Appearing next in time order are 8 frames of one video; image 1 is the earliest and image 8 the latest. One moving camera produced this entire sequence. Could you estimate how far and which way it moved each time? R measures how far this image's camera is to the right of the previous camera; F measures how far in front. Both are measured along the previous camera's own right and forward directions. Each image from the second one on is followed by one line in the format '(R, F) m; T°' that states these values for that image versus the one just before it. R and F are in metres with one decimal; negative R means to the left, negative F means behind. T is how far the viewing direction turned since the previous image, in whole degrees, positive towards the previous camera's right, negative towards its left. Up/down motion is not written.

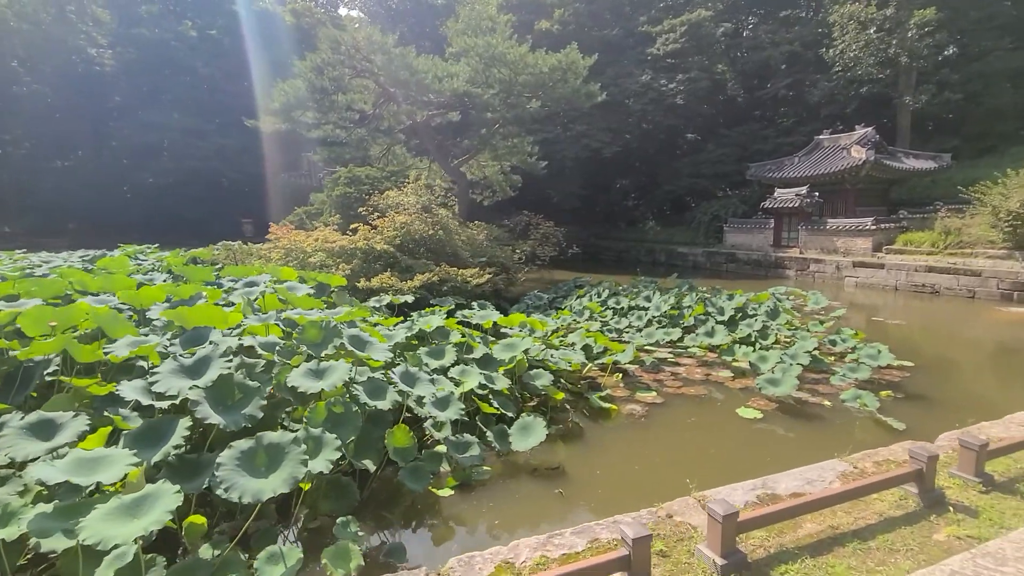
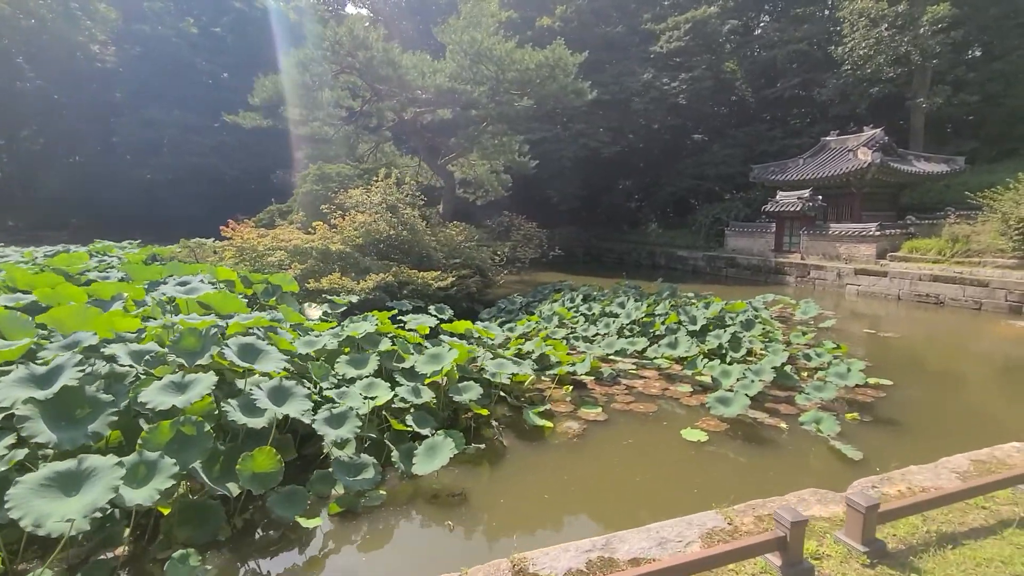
(+0.6, +0.3) m; -2°
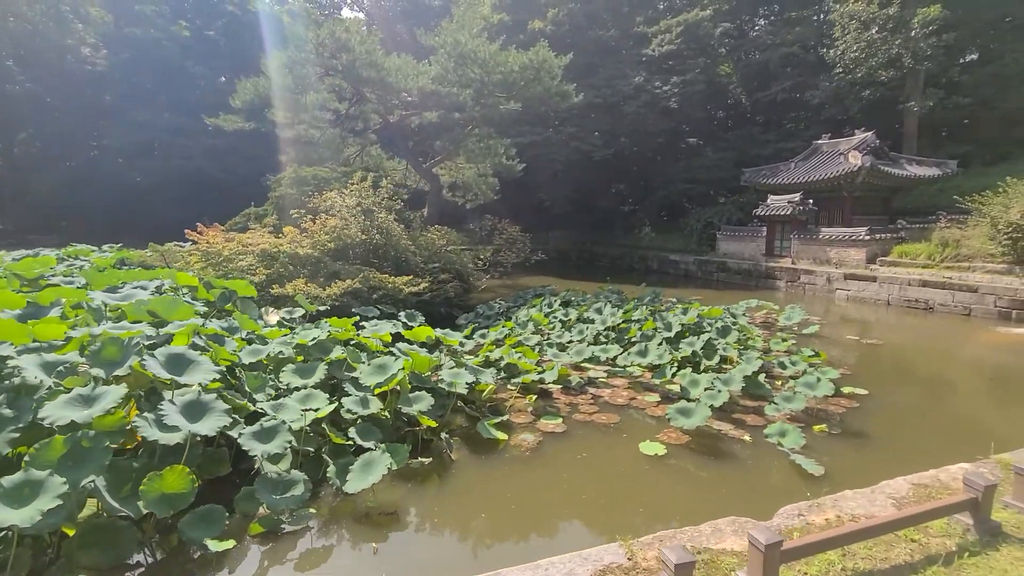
(+0.3, +0.1) m; 0°
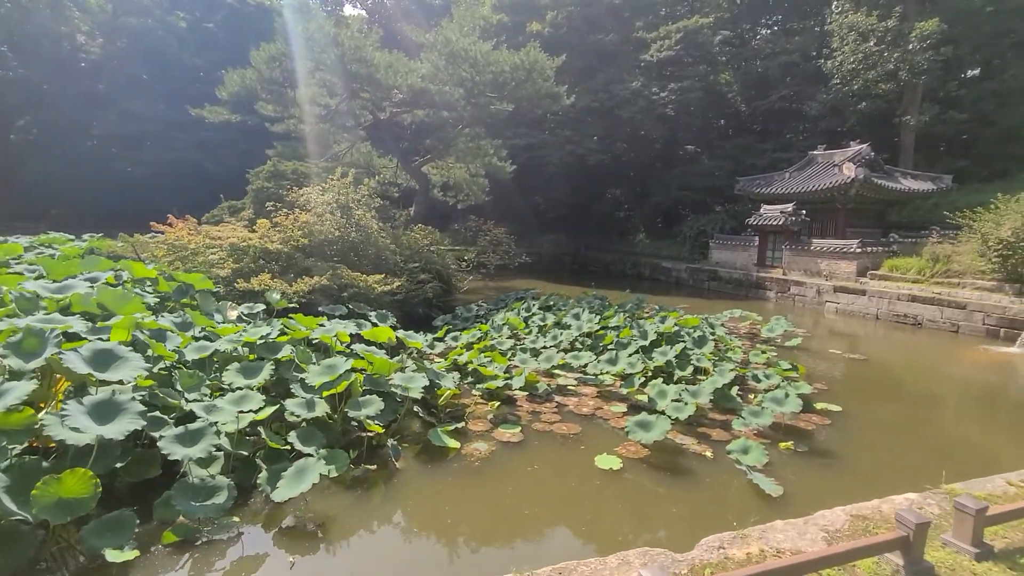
(+0.3, +0.1) m; 0°
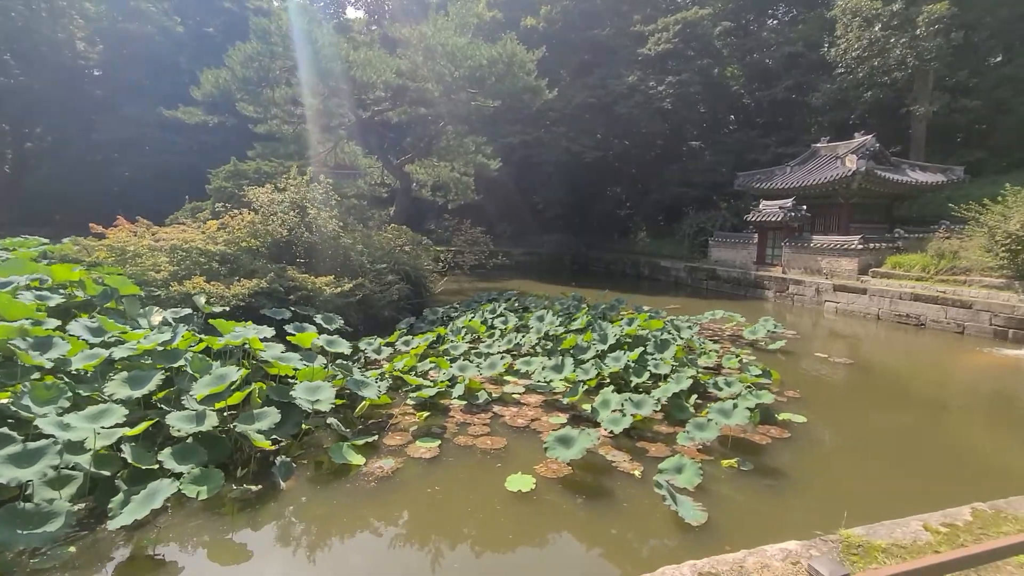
(+0.7, +0.3) m; -2°
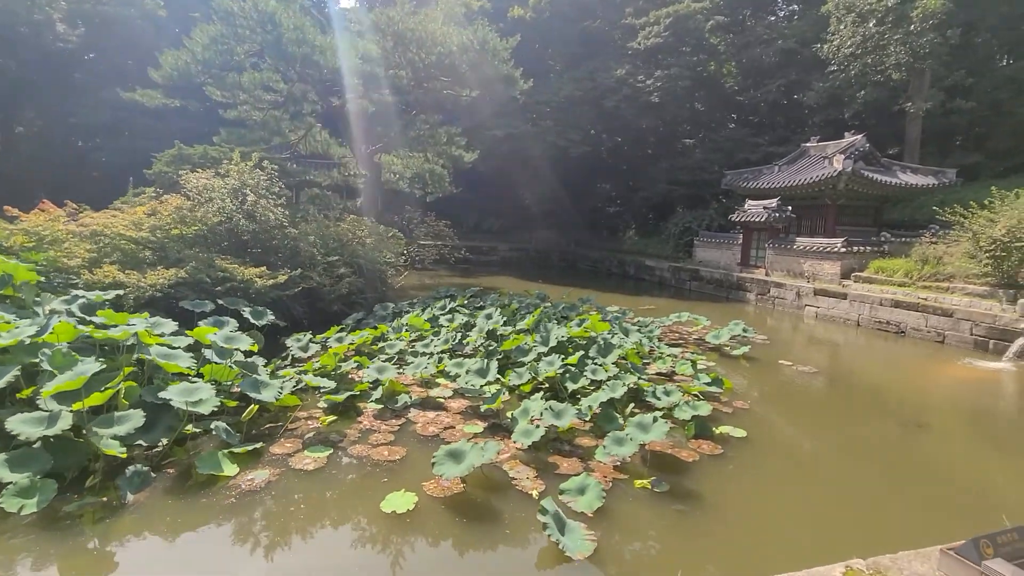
(+0.6, +0.3) m; 0°
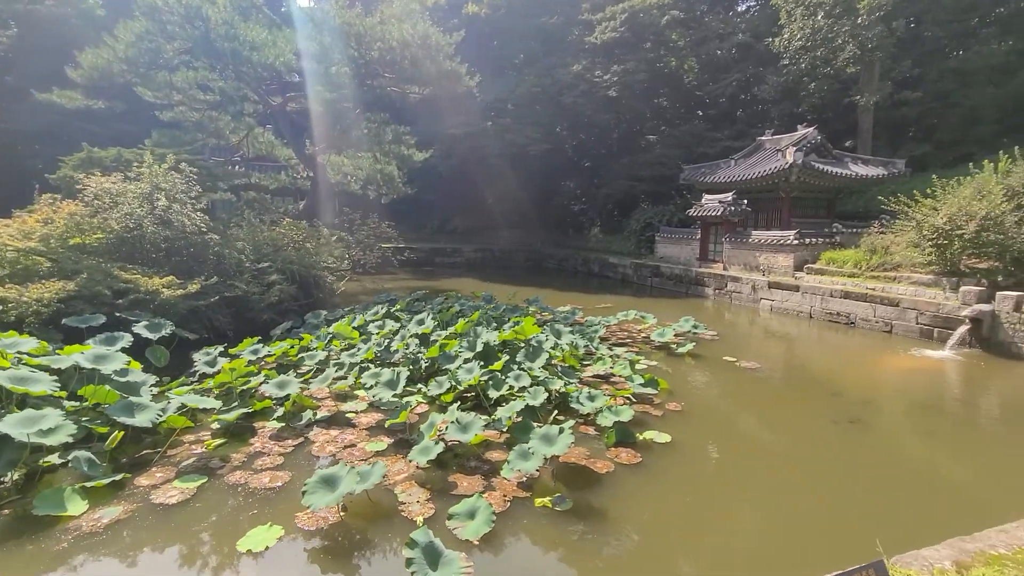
(+0.5, +0.2) m; +2°
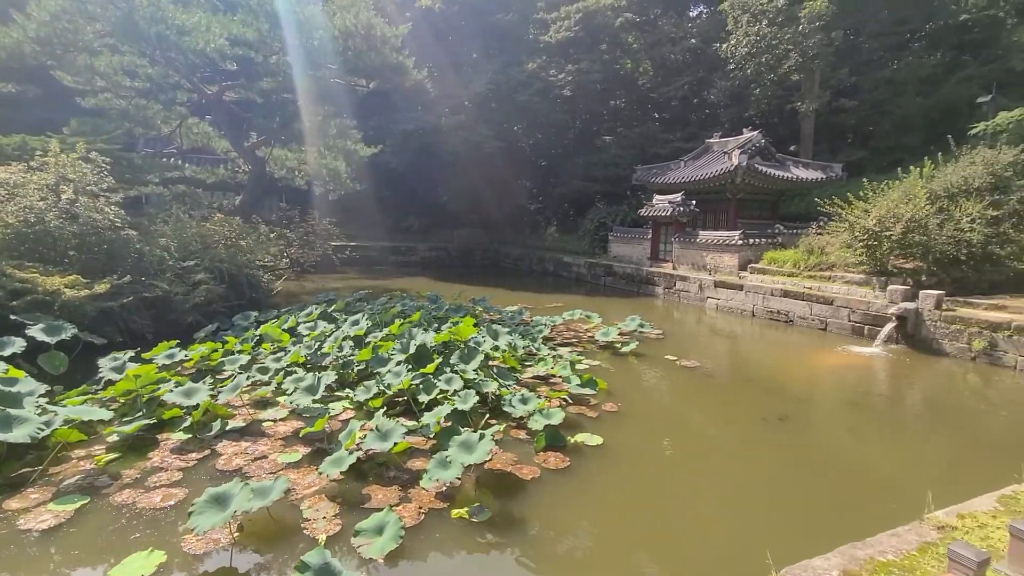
(+0.2, +0.1) m; +4°
